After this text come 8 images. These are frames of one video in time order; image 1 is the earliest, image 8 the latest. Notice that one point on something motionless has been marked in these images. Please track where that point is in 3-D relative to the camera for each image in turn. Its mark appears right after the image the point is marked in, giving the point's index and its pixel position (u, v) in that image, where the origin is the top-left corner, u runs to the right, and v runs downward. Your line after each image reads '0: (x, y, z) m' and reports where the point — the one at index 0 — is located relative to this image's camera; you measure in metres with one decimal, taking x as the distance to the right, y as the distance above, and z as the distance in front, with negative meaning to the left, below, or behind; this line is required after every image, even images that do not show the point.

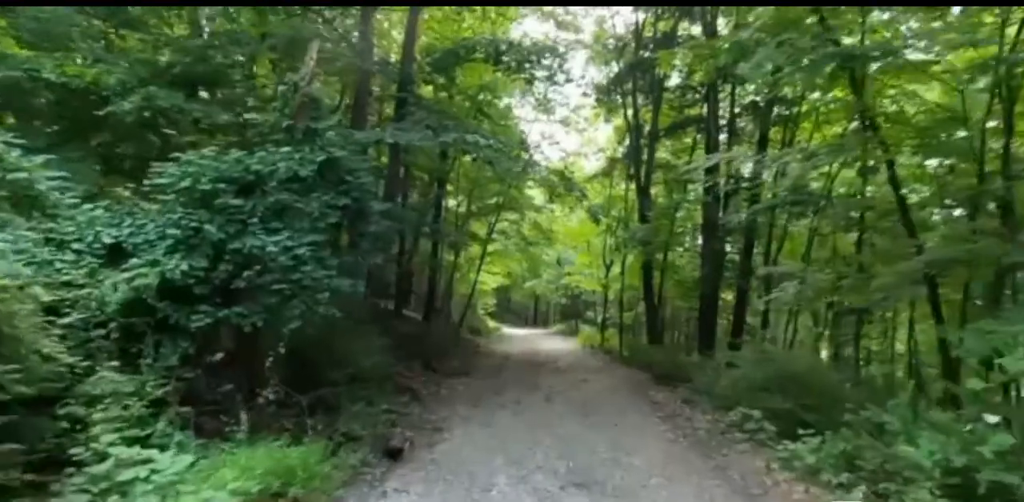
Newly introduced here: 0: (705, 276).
0: (+7.0, -0.9, +18.9) m
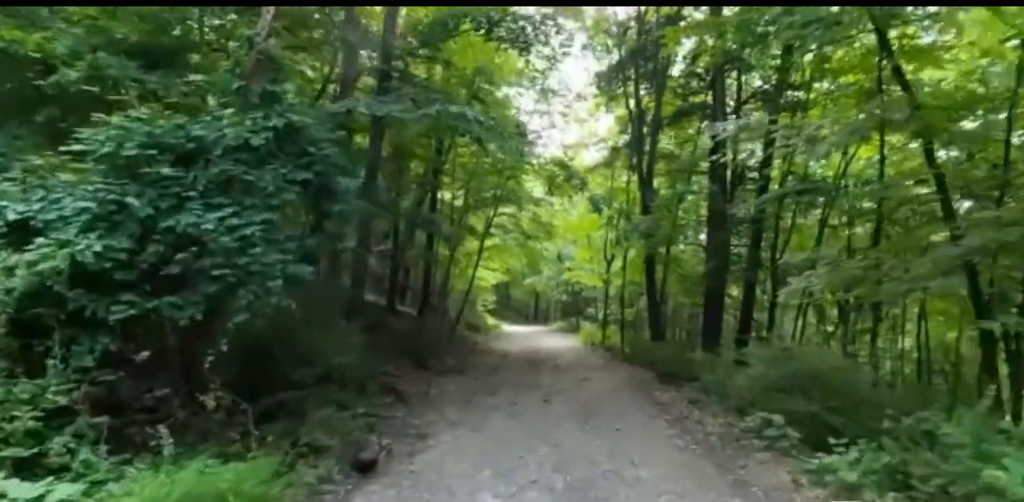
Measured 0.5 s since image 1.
0: (+6.9, -0.7, +18.1) m
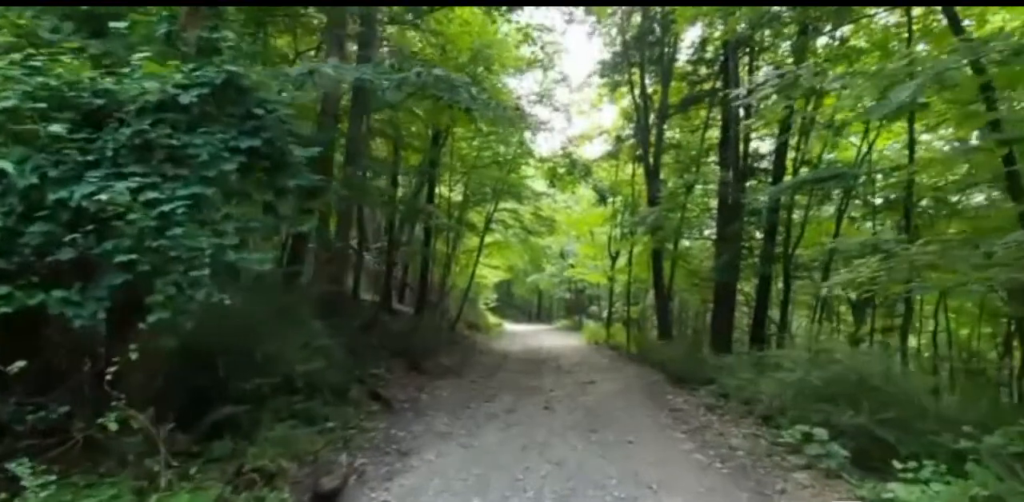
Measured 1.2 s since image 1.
0: (+6.9, -0.5, +17.1) m
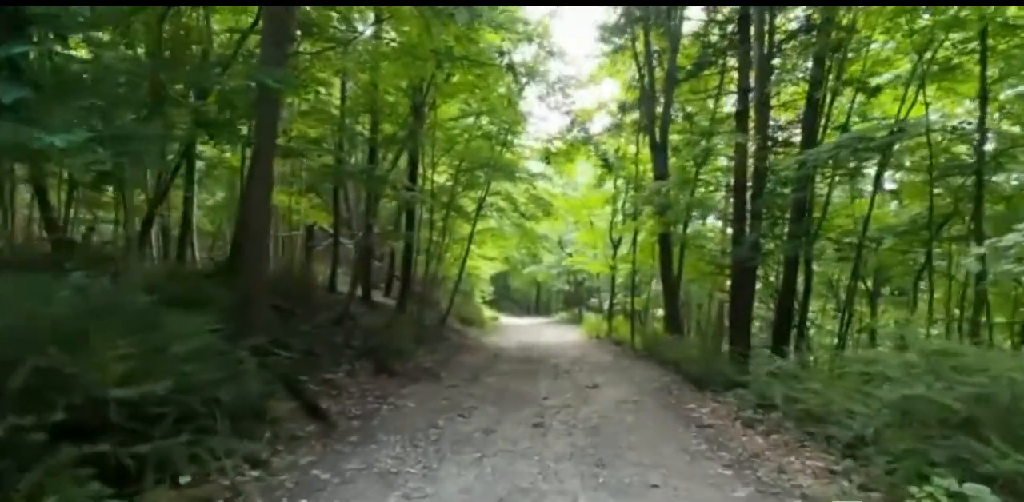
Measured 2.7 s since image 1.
0: (+6.6, +0.1, +15.0) m
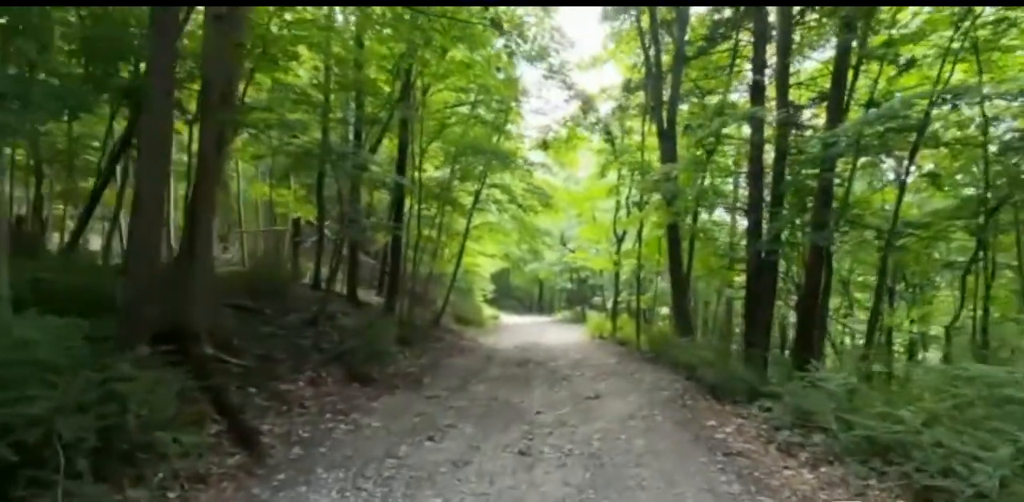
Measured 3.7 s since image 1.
0: (+6.4, +0.3, +13.6) m
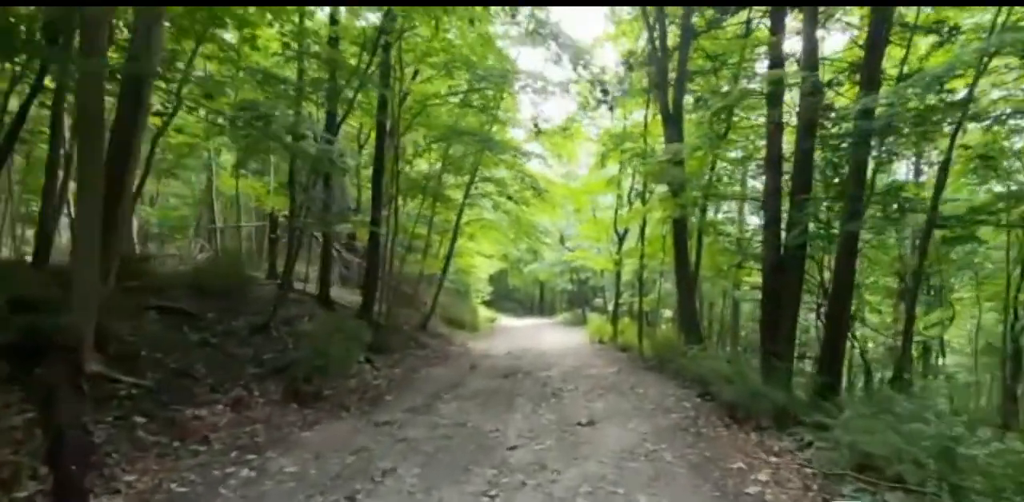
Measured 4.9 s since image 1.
0: (+6.1, +0.4, +11.9) m
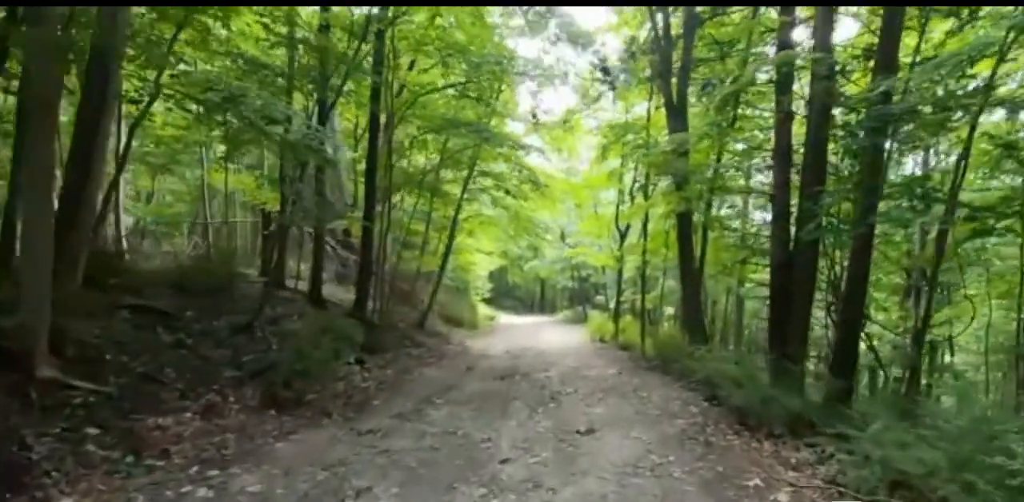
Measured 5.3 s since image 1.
0: (+6.0, +0.5, +11.3) m
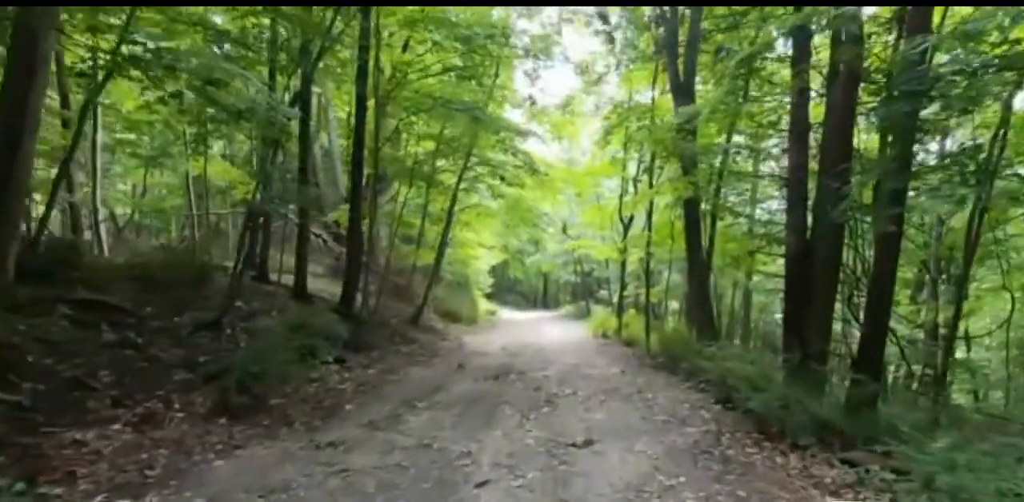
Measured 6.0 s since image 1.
0: (+5.9, +0.8, +10.3) m
